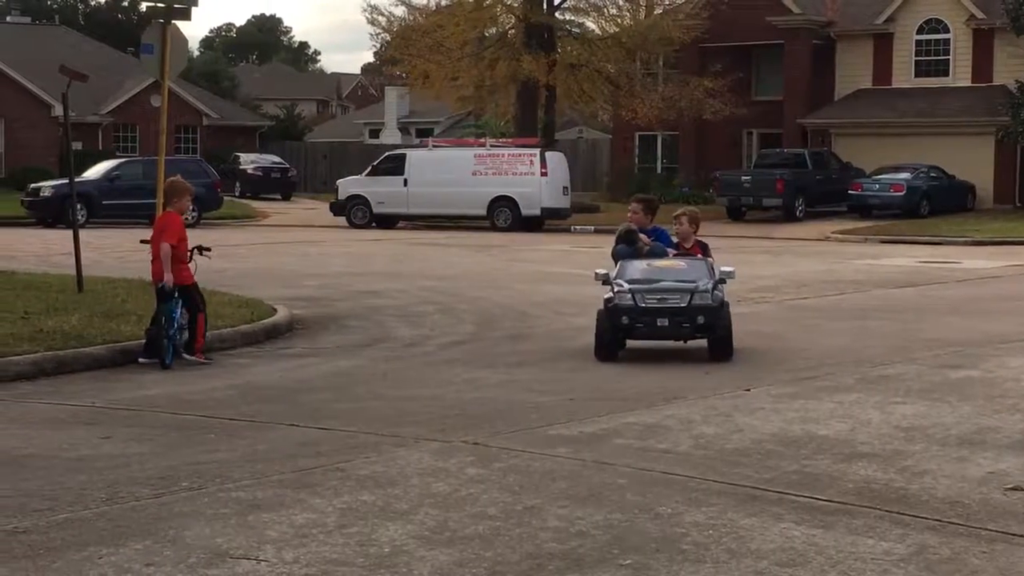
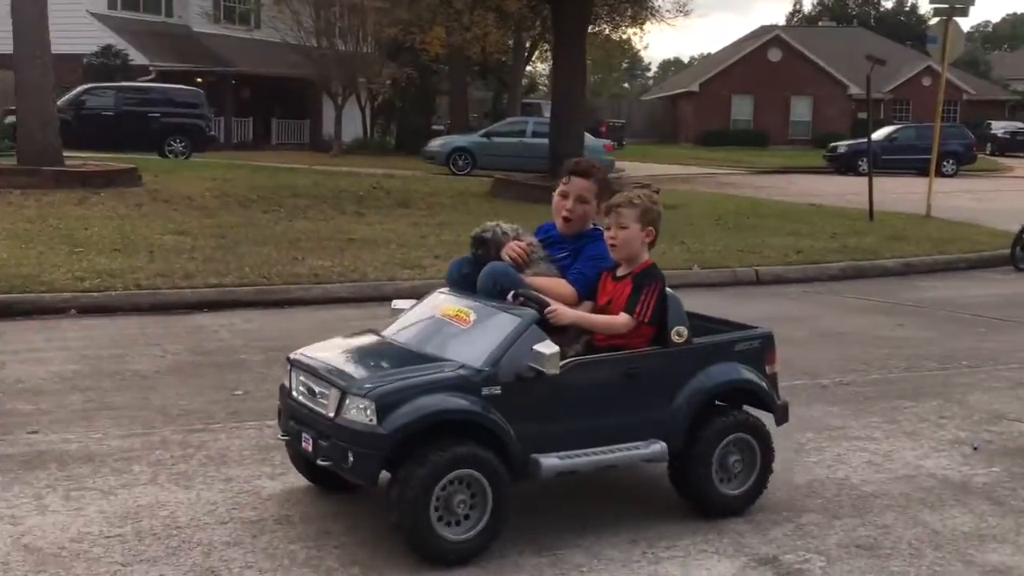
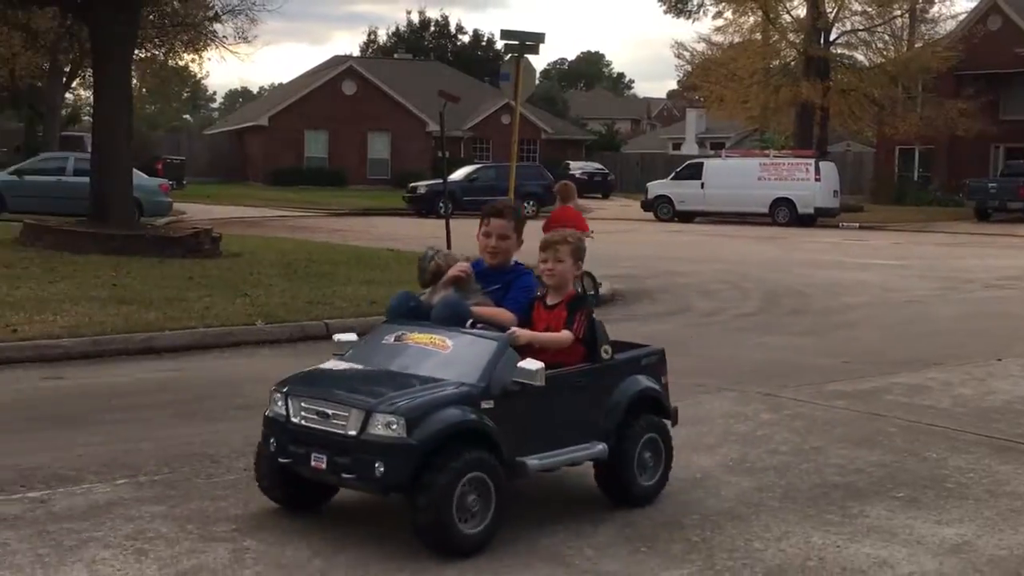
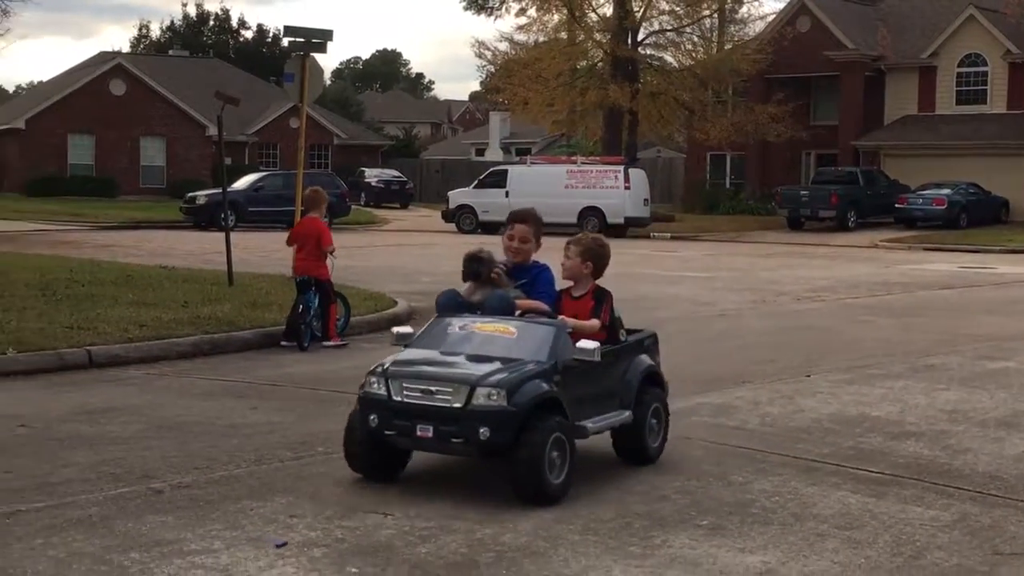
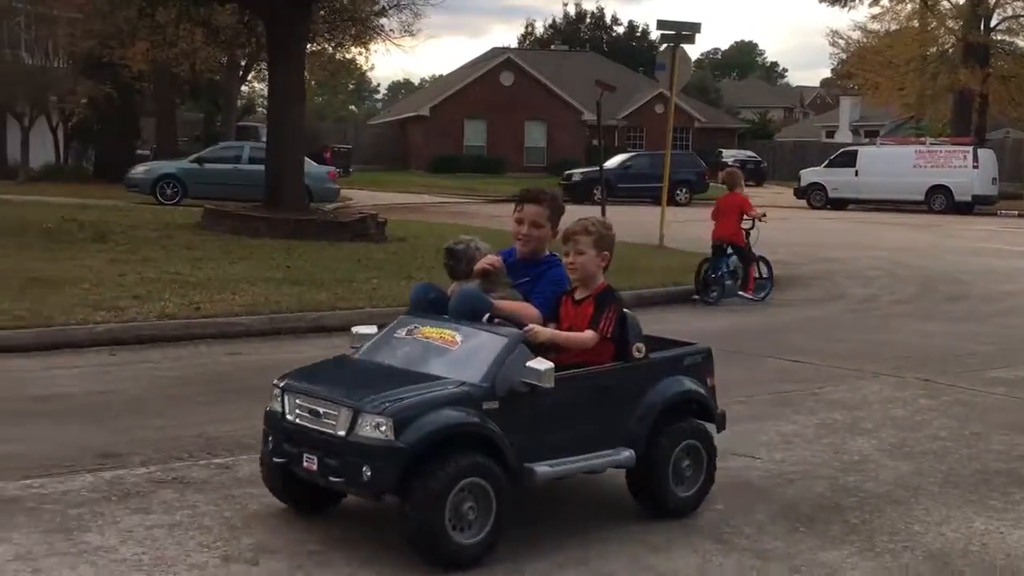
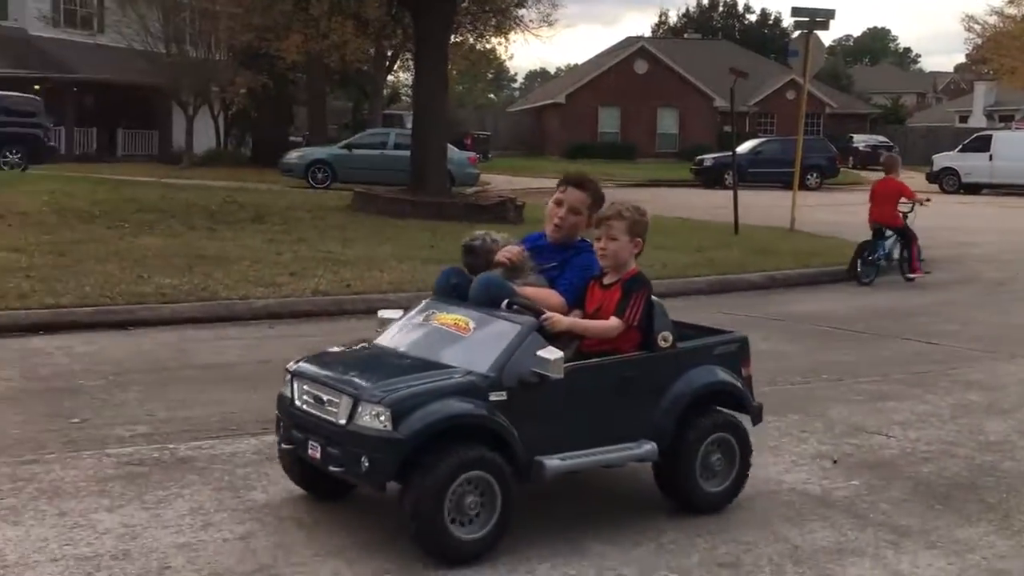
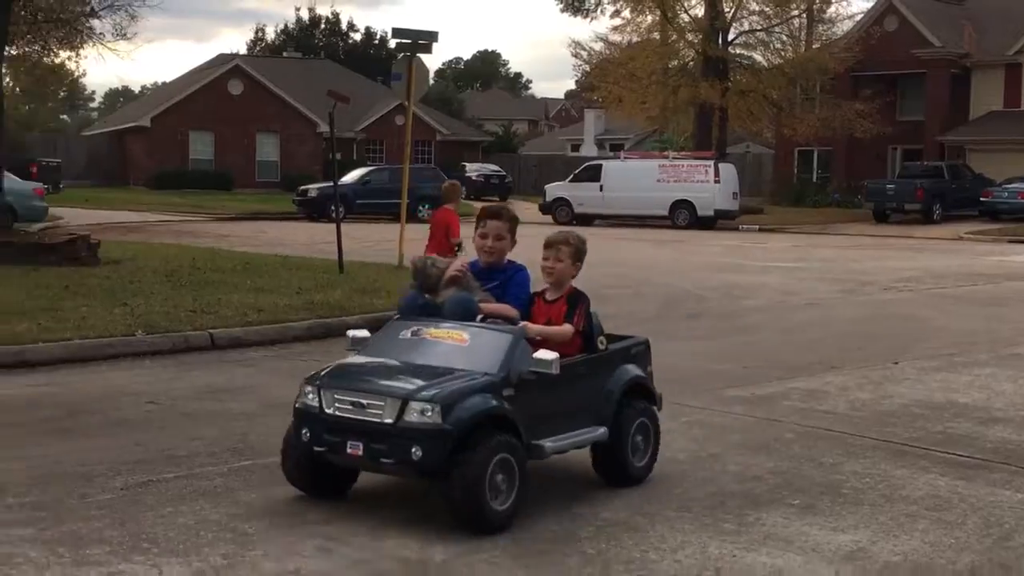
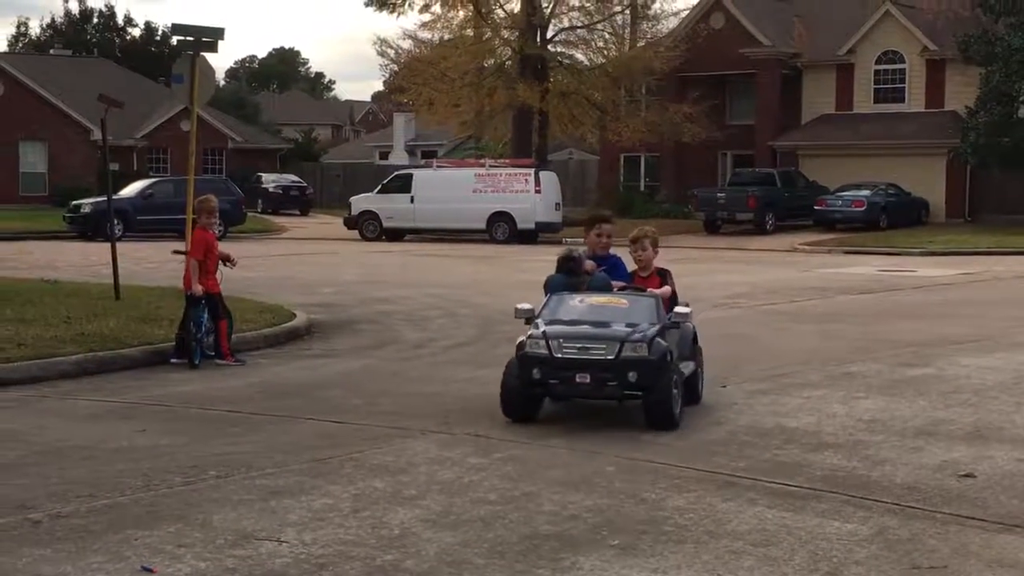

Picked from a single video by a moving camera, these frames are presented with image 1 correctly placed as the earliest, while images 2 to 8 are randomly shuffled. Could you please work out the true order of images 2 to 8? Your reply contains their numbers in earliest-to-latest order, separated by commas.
8, 4, 7, 3, 5, 6, 2
